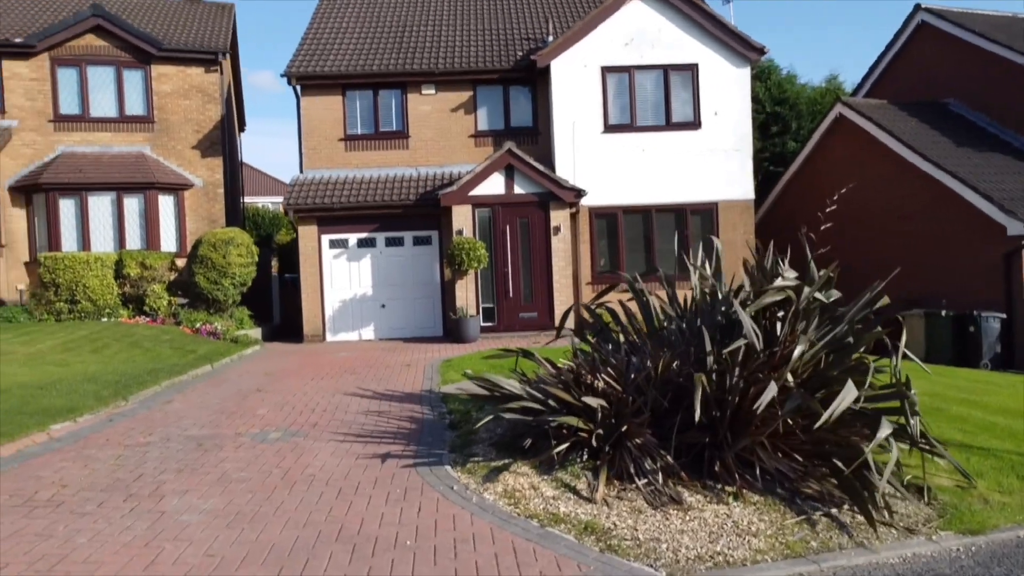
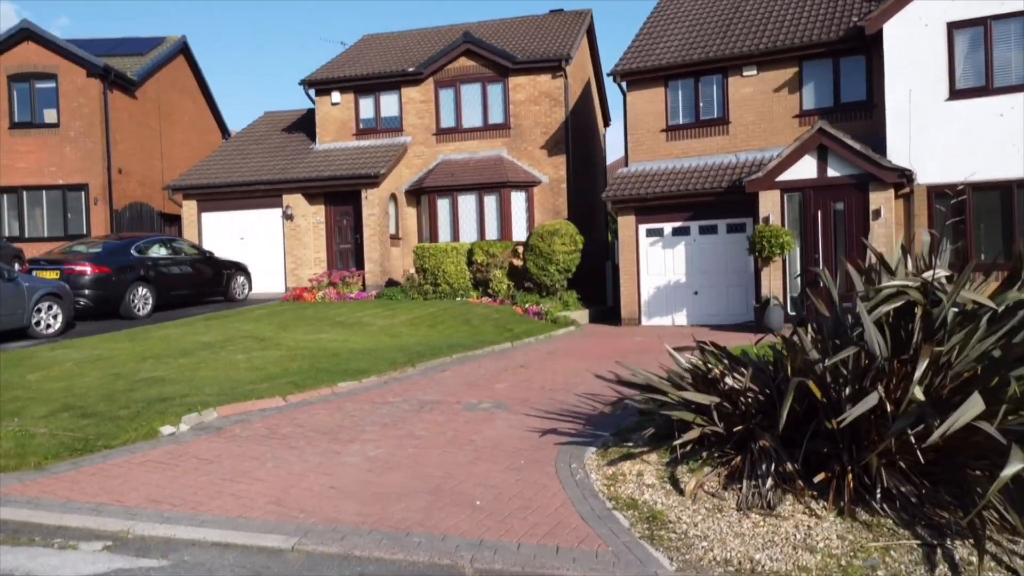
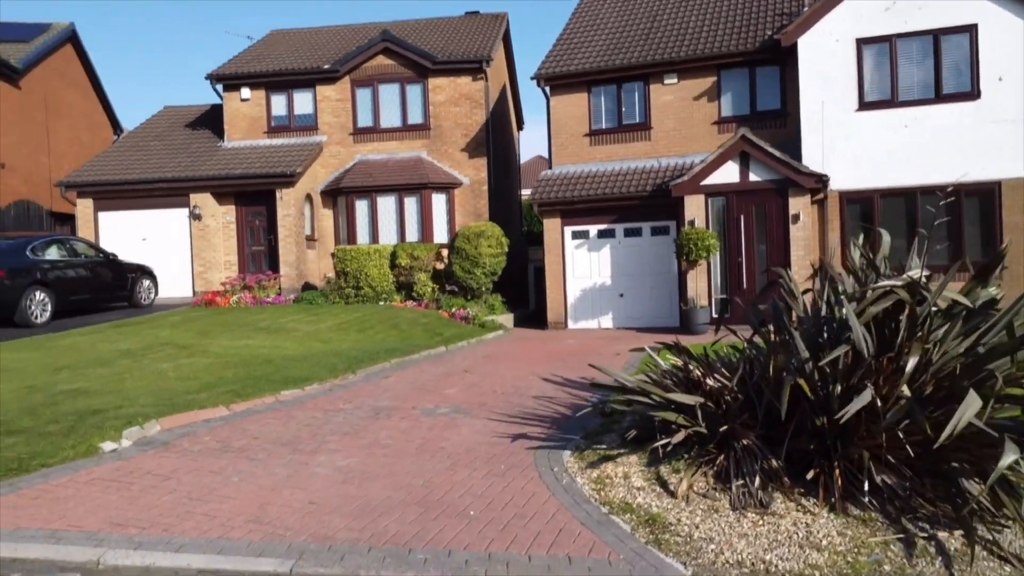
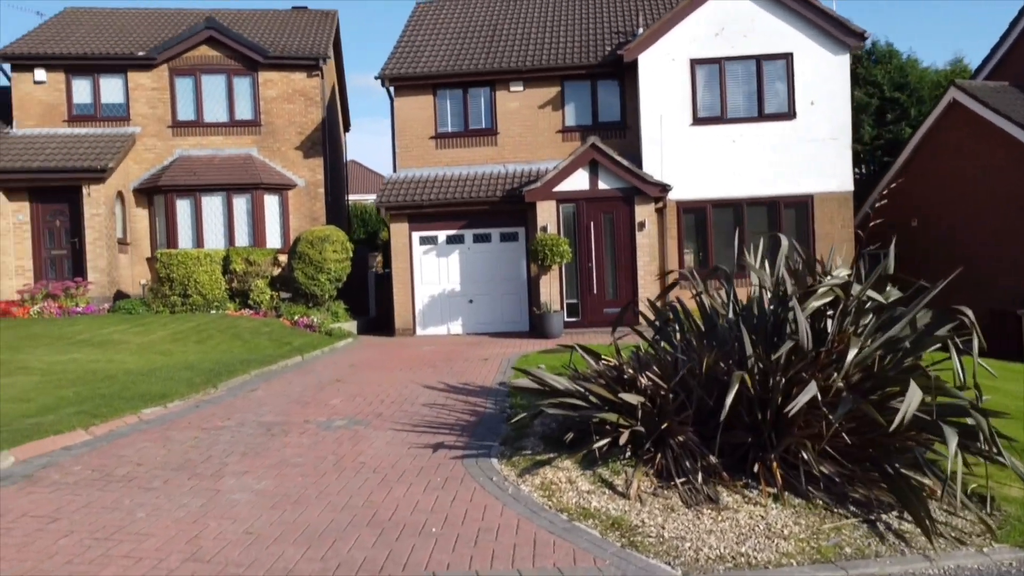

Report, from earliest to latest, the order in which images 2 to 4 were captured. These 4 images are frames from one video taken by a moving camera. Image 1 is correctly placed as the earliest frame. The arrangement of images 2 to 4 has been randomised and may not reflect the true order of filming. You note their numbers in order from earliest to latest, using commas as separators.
4, 3, 2
